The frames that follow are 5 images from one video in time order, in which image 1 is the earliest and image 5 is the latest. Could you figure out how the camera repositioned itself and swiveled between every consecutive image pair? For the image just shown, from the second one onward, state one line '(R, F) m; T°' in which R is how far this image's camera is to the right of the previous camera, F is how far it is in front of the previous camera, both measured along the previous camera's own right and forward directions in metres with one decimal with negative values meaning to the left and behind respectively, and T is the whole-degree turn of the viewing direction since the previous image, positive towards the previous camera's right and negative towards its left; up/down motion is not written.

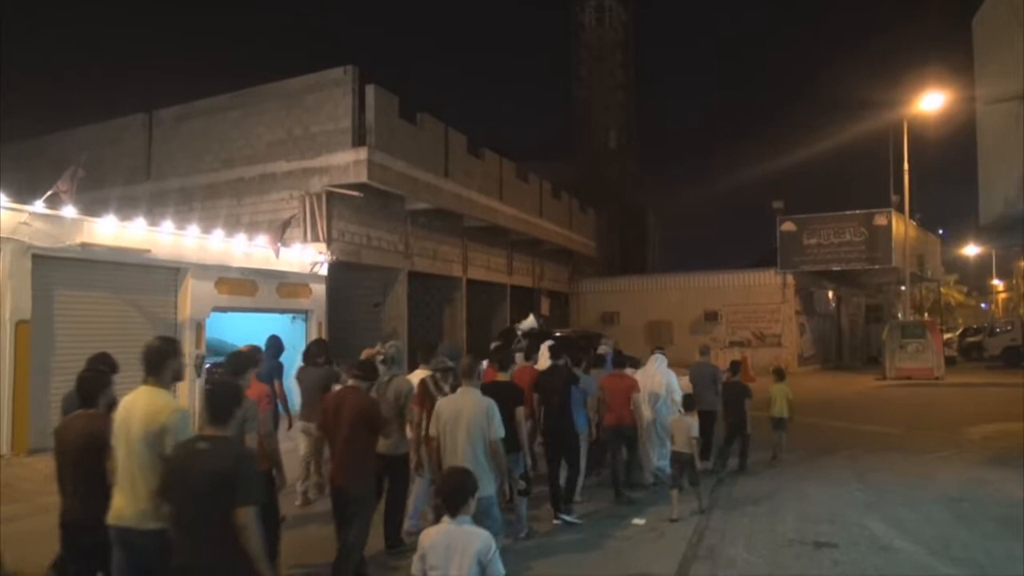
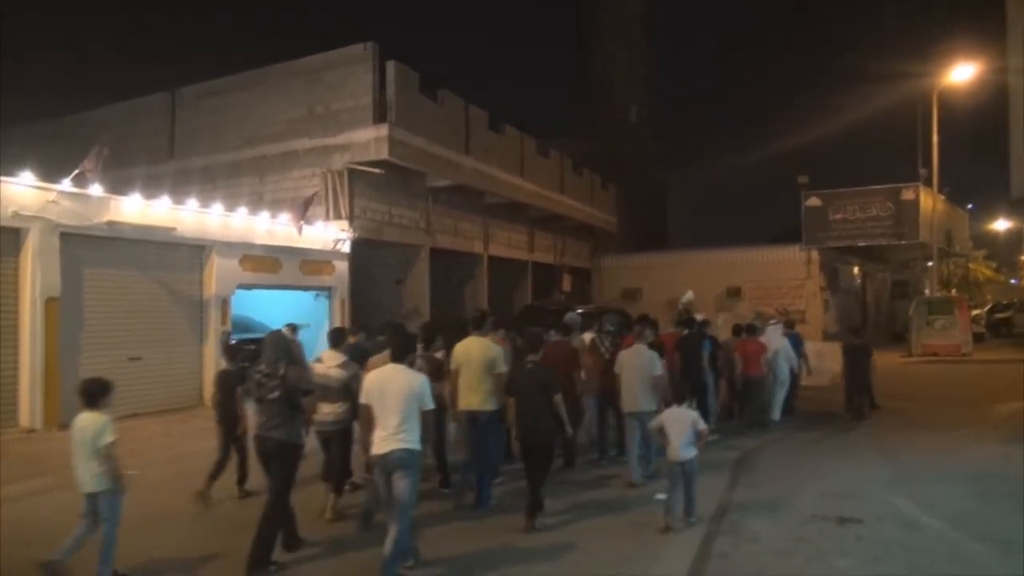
(+0.1, 0.0) m; -2°
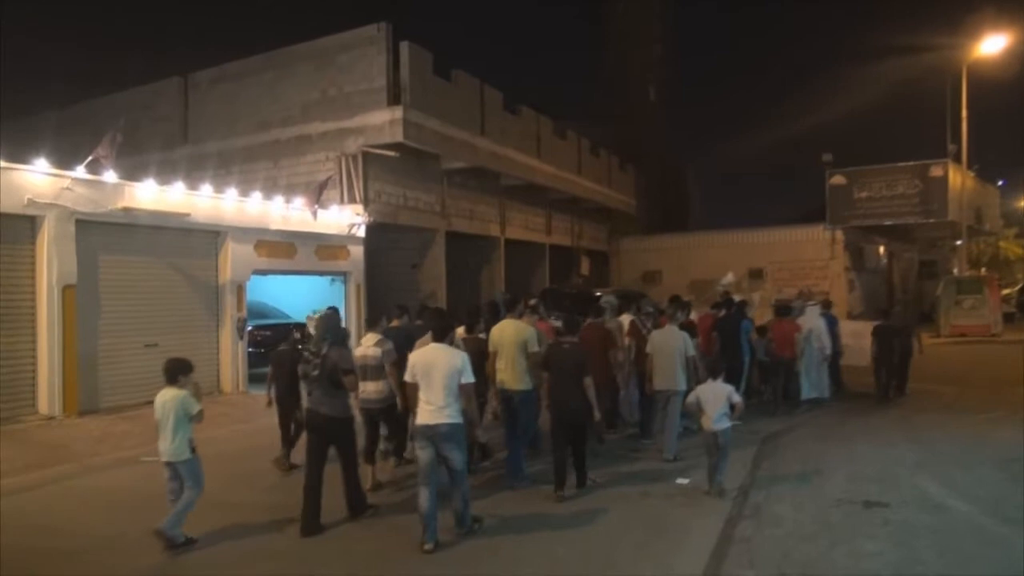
(+0.1, +0.2) m; -1°
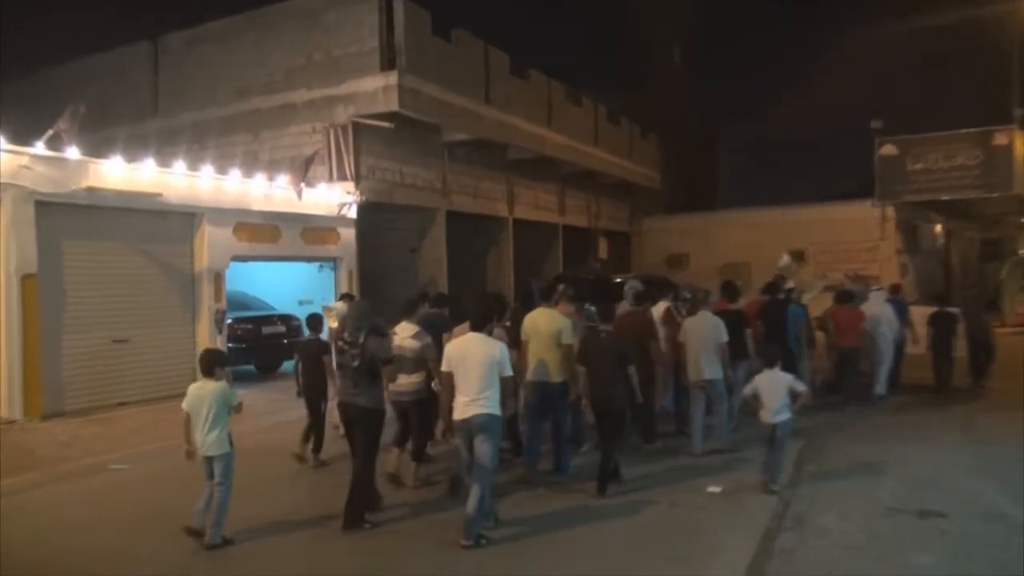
(0.0, +1.6) m; -1°
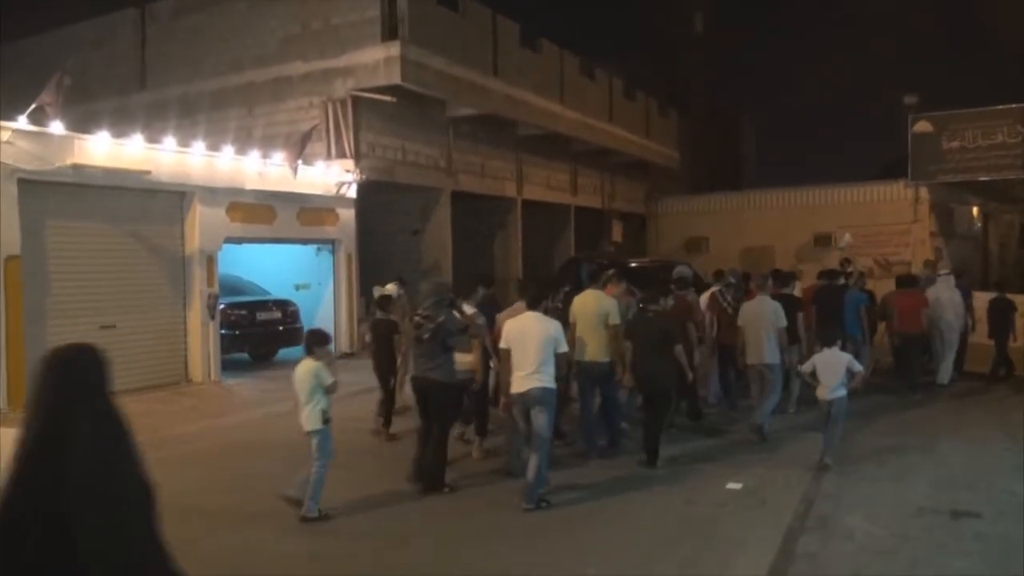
(0.0, +0.8) m; -1°
